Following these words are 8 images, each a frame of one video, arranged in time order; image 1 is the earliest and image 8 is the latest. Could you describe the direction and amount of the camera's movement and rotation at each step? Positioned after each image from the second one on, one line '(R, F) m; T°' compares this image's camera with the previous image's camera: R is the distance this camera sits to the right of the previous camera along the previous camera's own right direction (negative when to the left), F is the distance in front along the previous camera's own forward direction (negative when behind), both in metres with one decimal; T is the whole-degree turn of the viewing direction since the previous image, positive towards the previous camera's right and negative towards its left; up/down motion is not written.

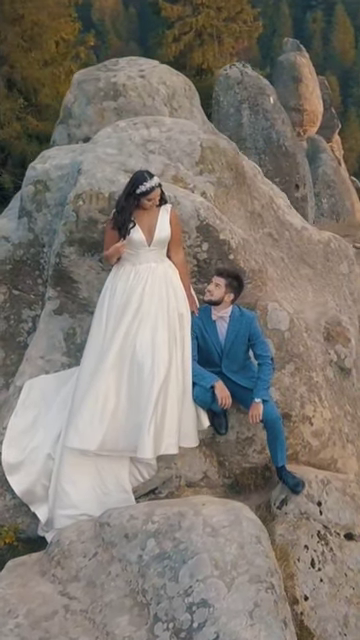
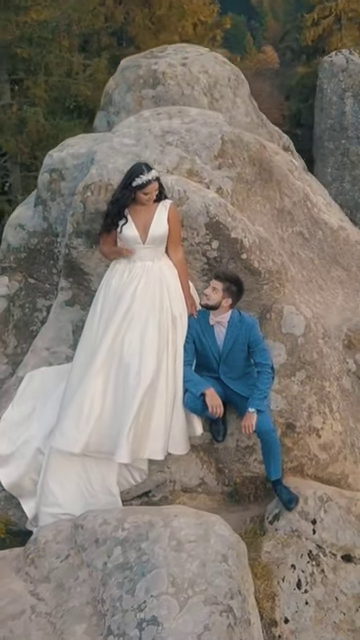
(+0.9, +0.3) m; -8°
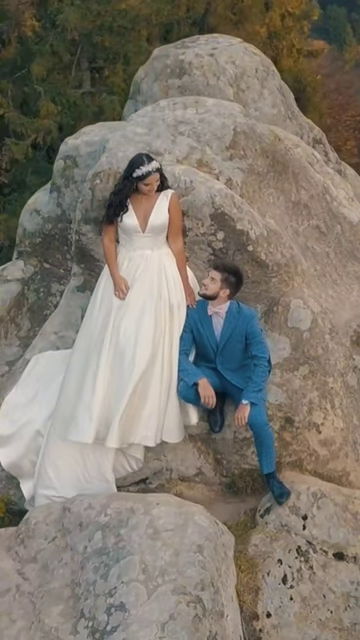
(+0.6, 0.0) m; -5°
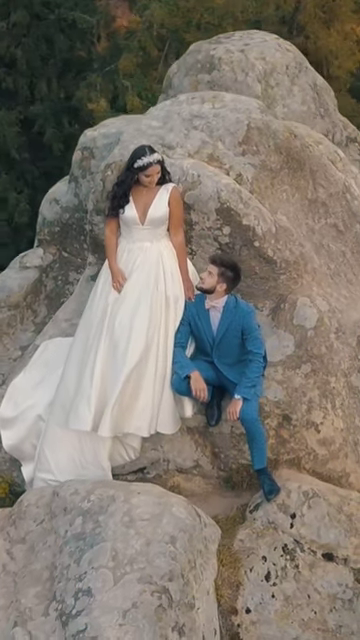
(+0.6, 0.0) m; -6°
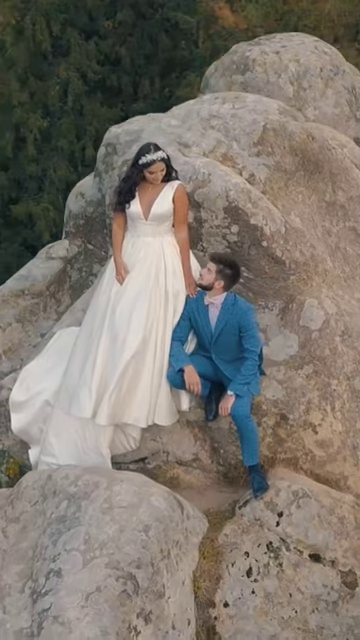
(+0.7, -0.1) m; -7°
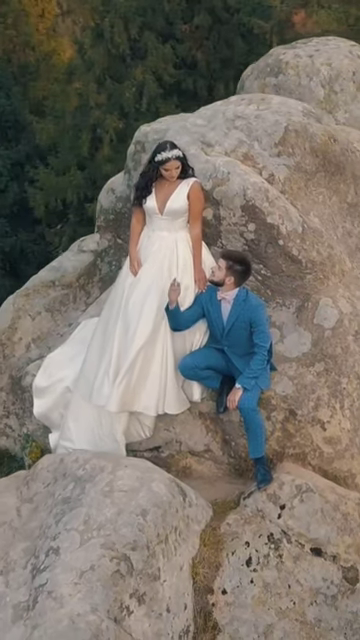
(+0.4, -0.2) m; -5°
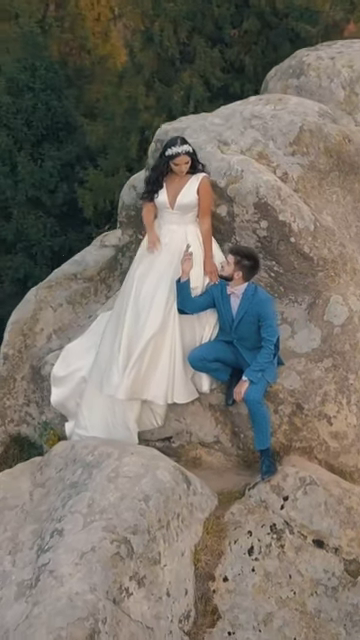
(+0.3, -0.2) m; -3°
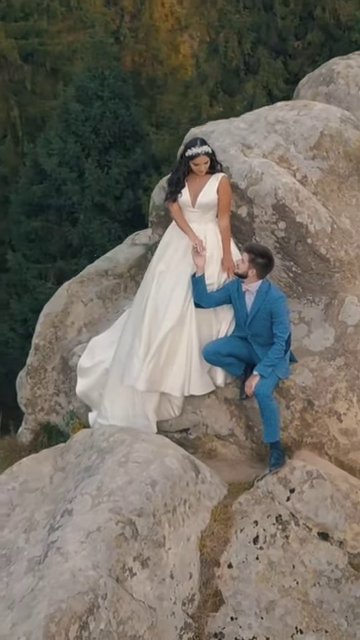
(+0.4, -0.2) m; -4°
